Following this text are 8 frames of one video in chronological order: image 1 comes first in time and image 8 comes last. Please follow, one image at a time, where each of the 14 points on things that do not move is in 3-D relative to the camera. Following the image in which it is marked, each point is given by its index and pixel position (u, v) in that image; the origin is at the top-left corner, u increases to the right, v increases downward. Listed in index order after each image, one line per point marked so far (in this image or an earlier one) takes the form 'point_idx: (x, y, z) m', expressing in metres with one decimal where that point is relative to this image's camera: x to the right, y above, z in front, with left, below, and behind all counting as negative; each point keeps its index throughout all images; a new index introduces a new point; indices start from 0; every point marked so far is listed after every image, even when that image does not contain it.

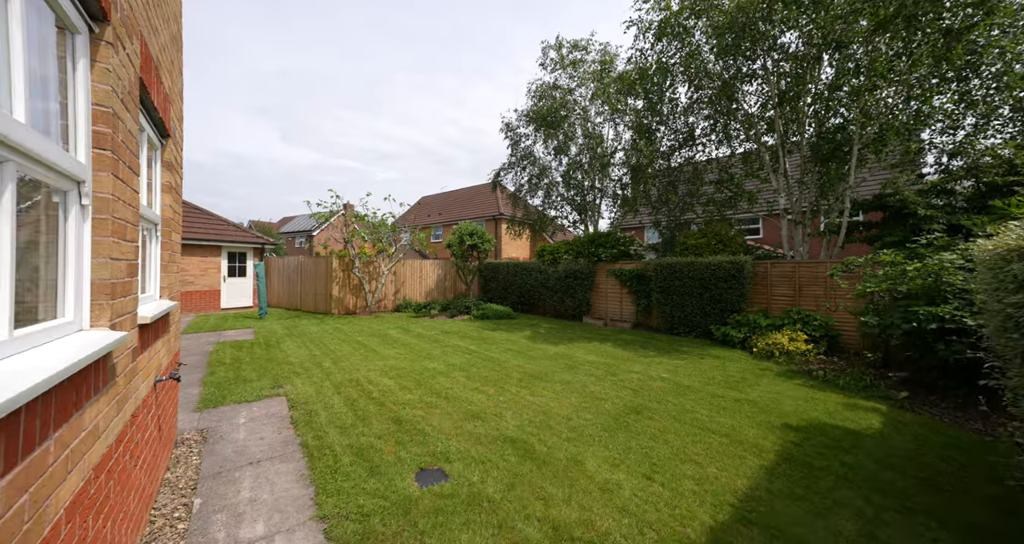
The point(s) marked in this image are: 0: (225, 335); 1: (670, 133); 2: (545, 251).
0: (-7.8, -1.7, +9.6) m
1: (+4.5, +4.0, +10.0) m
2: (+1.3, +0.8, +13.7) m
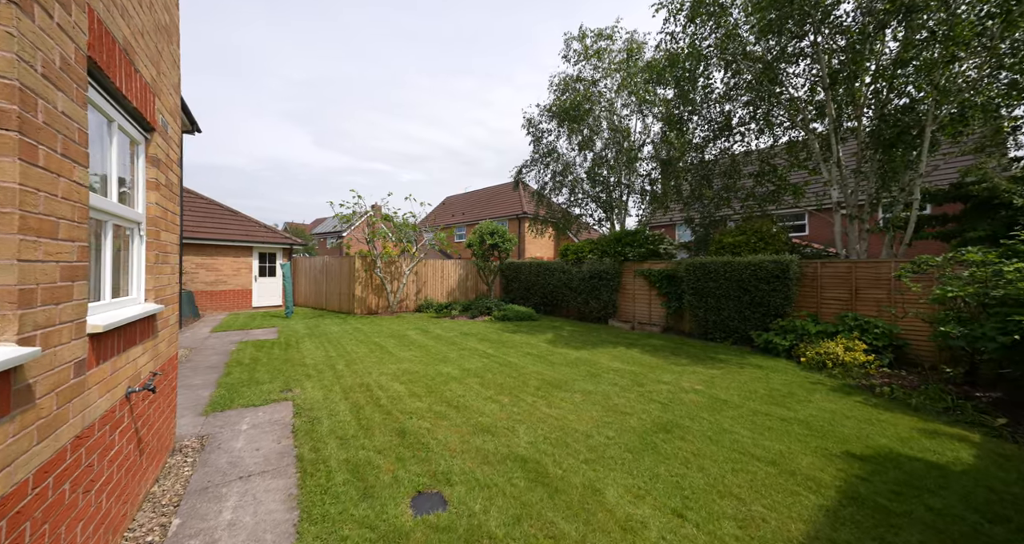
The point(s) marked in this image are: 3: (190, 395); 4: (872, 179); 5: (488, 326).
0: (-7.2, -1.7, +9.8) m
1: (+5.1, +4.0, +9.3) m
2: (+2.1, +0.8, +13.2) m
3: (-4.7, -1.8, +5.1) m
4: (+7.8, +2.0, +7.5) m
5: (-0.8, -1.7, +11.2) m
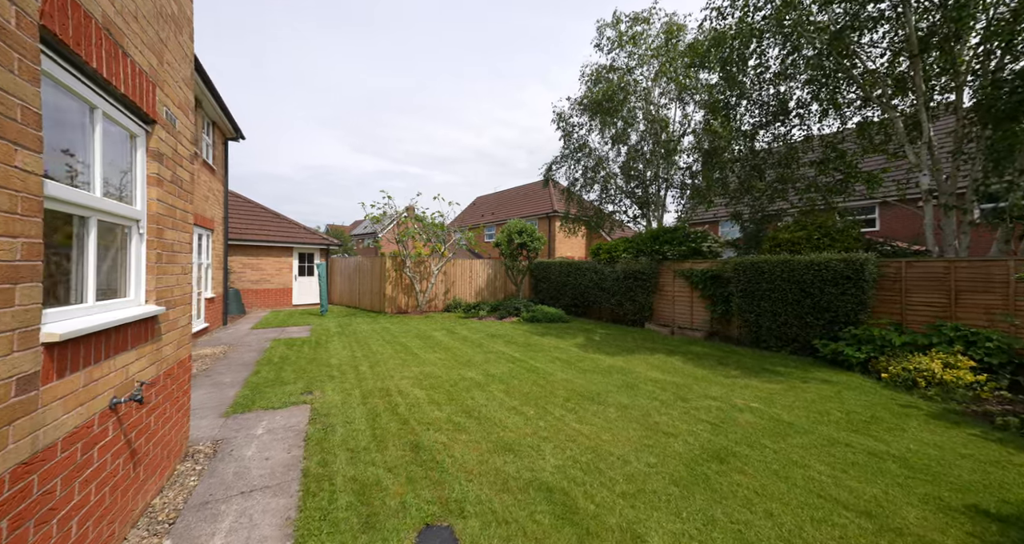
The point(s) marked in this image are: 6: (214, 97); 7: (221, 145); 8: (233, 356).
0: (-6.4, -1.7, +10.0) m
1: (+5.8, +4.0, +8.4) m
2: (+3.2, +0.8, +12.6) m
3: (-4.3, -1.8, +5.1) m
4: (+8.4, +2.0, +6.4) m
5: (+0.1, -1.7, +10.9) m
6: (-7.8, +4.6, +9.2) m
7: (-9.2, +4.0, +11.1) m
8: (-5.7, -1.7, +7.1) m
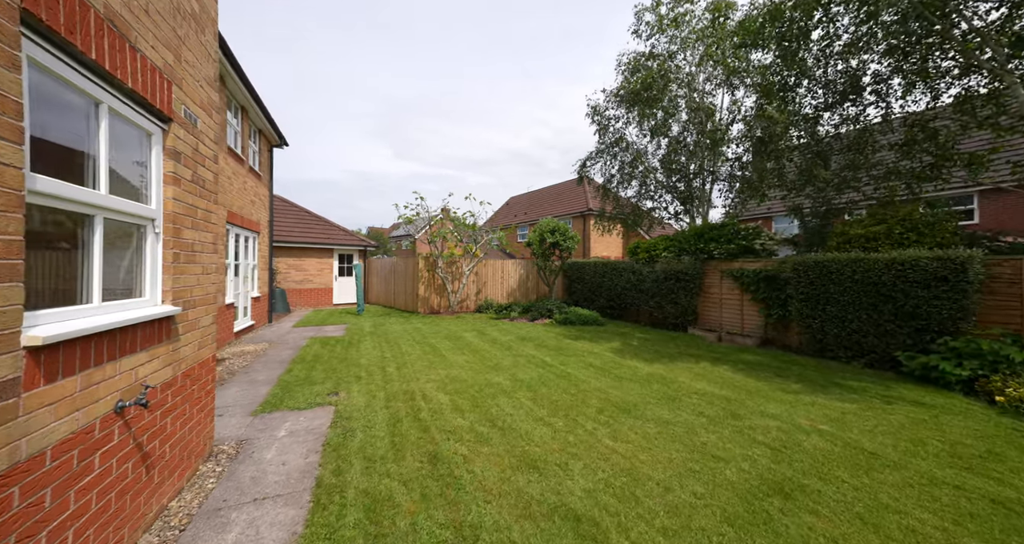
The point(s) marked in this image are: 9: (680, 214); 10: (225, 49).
0: (-5.5, -1.7, +10.3) m
1: (+6.5, +4.0, +7.5) m
2: (+4.3, +0.8, +11.9) m
3: (-3.9, -1.8, +5.2) m
4: (+8.9, +2.0, +5.2) m
5: (+1.1, -1.7, +10.5) m
6: (-7.0, +4.6, +9.7) m
7: (-8.2, +4.0, +11.7) m
8: (-5.0, -1.7, +7.4) m
9: (+6.4, +2.2, +13.2) m
10: (-5.9, +4.5, +7.3) m
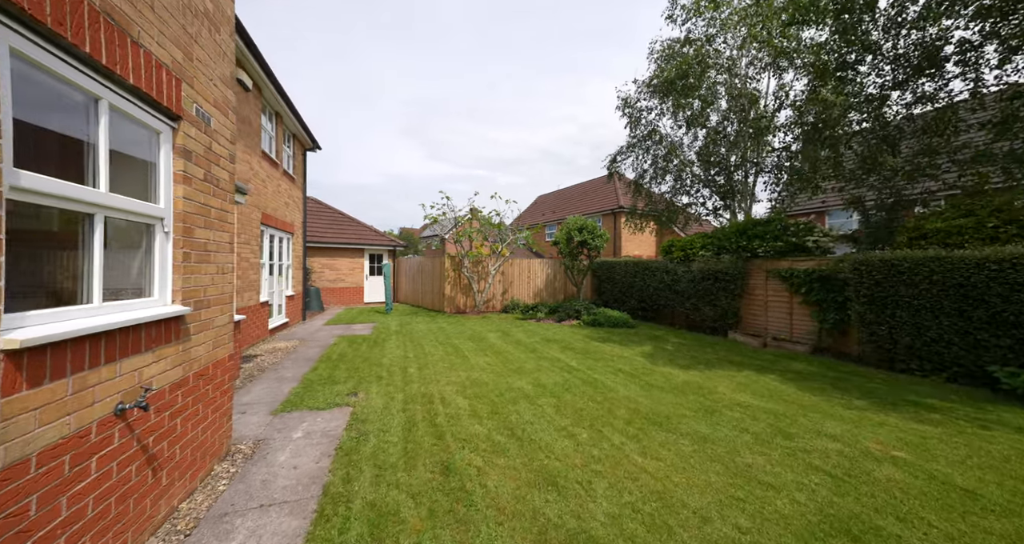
0: (-4.8, -1.7, +10.5) m
1: (+7.0, +4.0, +6.7) m
2: (+5.2, +0.8, +11.2) m
3: (-3.6, -1.7, +5.2) m
4: (+9.1, +2.0, +4.2) m
5: (+1.8, -1.7, +10.1) m
6: (-6.3, +4.6, +10.0) m
7: (-7.3, +4.0, +12.1) m
8: (-4.5, -1.7, +7.5) m
9: (+7.3, +2.2, +12.4) m
10: (-5.4, +4.6, +7.5) m
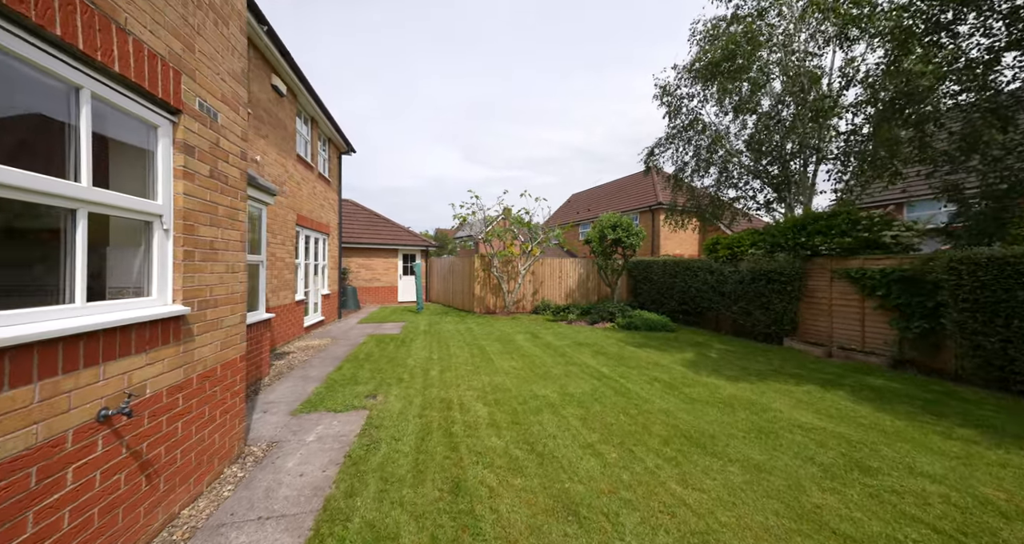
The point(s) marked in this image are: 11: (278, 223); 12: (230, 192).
0: (-3.9, -1.7, +10.6) m
1: (+7.5, +4.0, +5.6) m
2: (+6.1, +0.8, +10.4) m
3: (-3.2, -1.7, +5.2) m
4: (+9.4, +2.0, +3.0) m
5: (+2.6, -1.7, +9.6) m
6: (-5.4, +4.6, +10.3) m
7: (-6.2, +4.0, +12.4) m
8: (-3.9, -1.7, +7.6) m
9: (+8.4, +2.2, +11.3) m
10: (-4.8, +4.6, +7.7) m
11: (-5.2, +1.1, +7.7) m
12: (-2.5, +0.7, +3.1) m
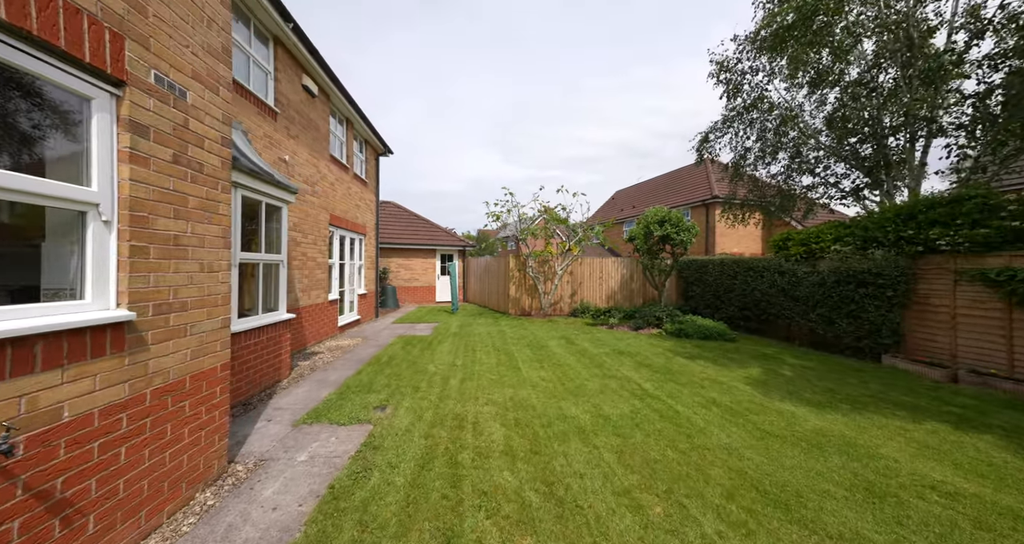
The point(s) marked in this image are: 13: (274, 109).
0: (-2.8, -1.7, +10.3) m
1: (+7.8, +4.0, +4.0) m
2: (+7.0, +0.8, +8.9) m
3: (-2.8, -1.7, +5.0) m
4: (+9.3, +2.0, +1.1) m
5: (+3.5, -1.7, +8.5) m
6: (-4.4, +4.6, +10.2) m
7: (-4.9, +4.0, +12.5) m
8: (-3.3, -1.7, +7.4) m
9: (+9.4, +2.2, +9.5) m
10: (-4.1, +4.6, +7.6) m
11: (-4.5, +1.1, +7.7) m
12: (-2.4, +0.7, +2.7) m
13: (-4.3, +3.0, +6.3) m
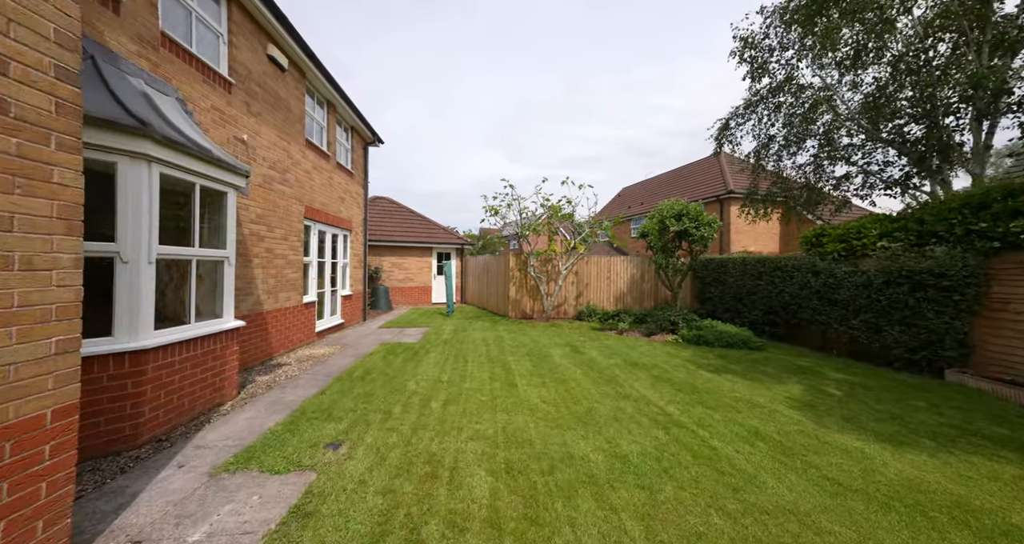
0: (-2.9, -1.6, +9.4) m
1: (+7.7, +4.0, +3.0) m
2: (+7.0, +0.8, +7.8) m
3: (-2.9, -1.7, +4.0) m
4: (+9.2, +2.0, +0.1) m
5: (+3.4, -1.7, +7.5) m
6: (-4.4, +4.6, +9.3) m
7: (-4.9, +4.1, +11.6) m
8: (-3.3, -1.7, +6.5) m
9: (+9.4, +2.2, +8.5) m
10: (-4.1, +4.6, +6.6) m
11: (-4.5, +1.1, +6.7) m
12: (-2.5, +0.7, +1.8) m
13: (-4.4, +3.0, +5.4) m
